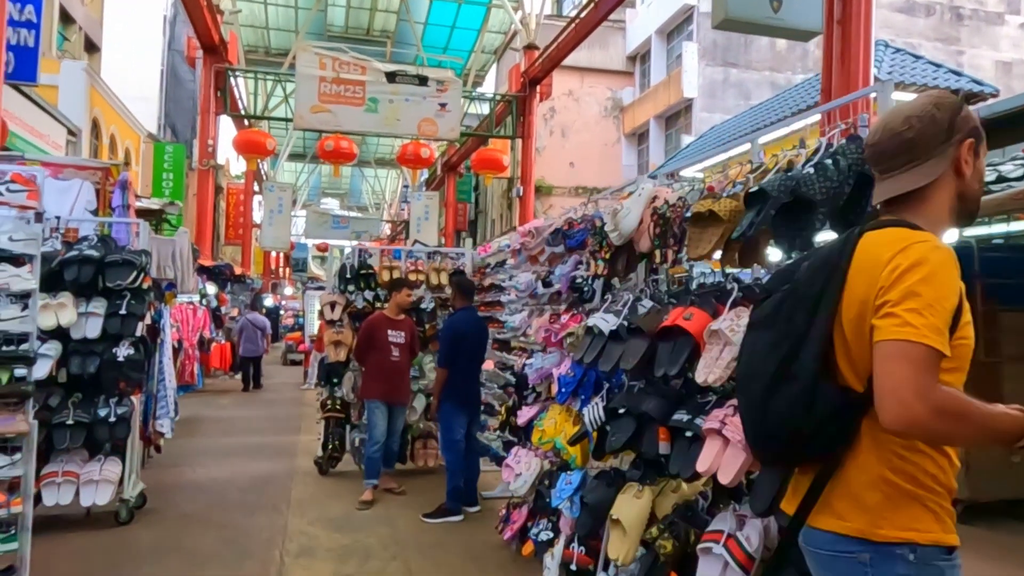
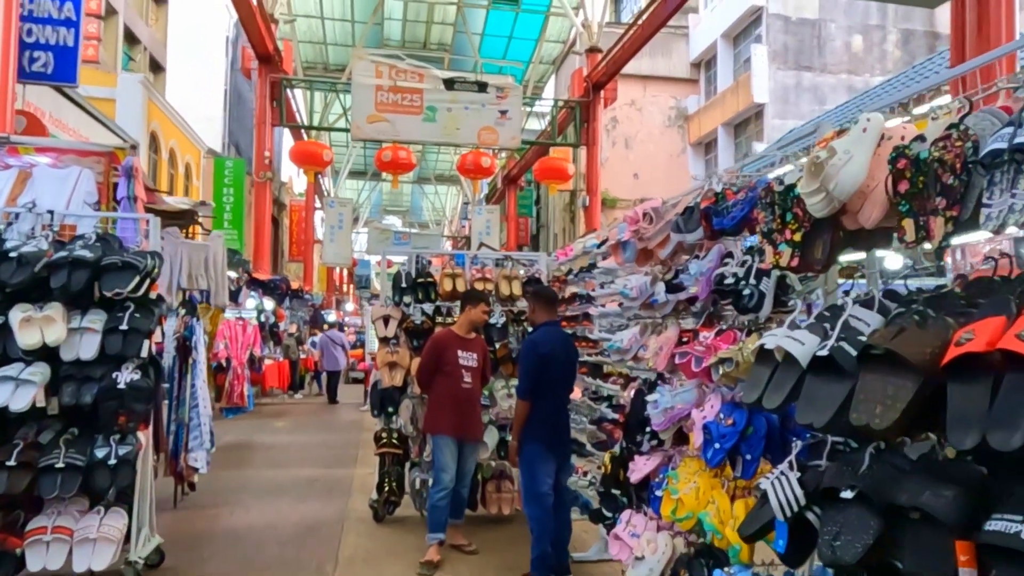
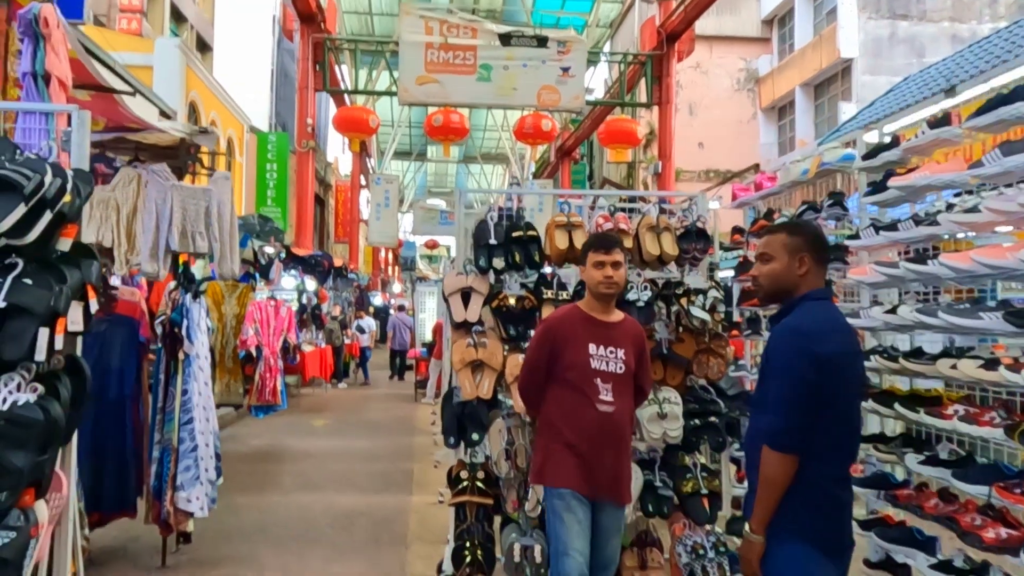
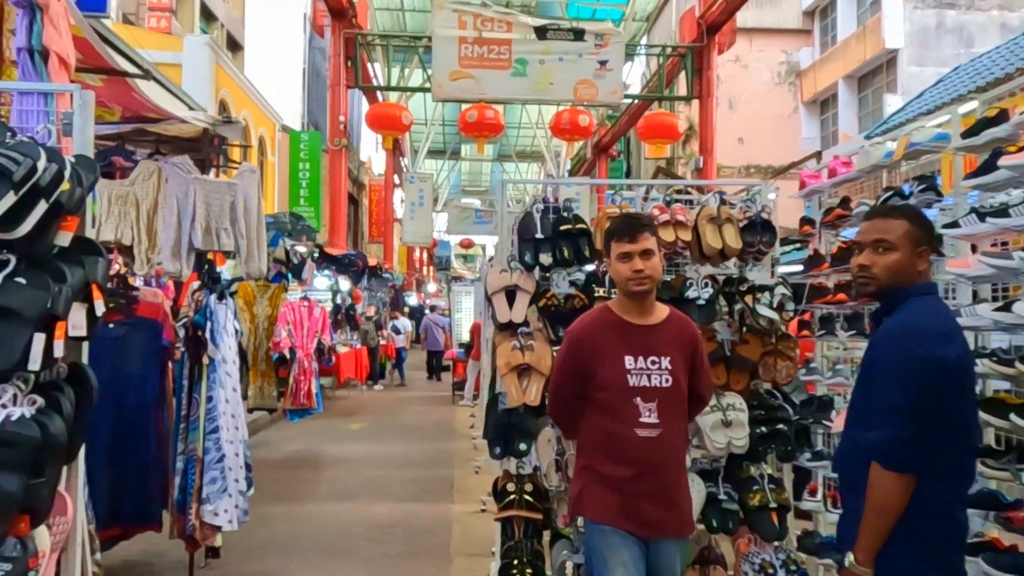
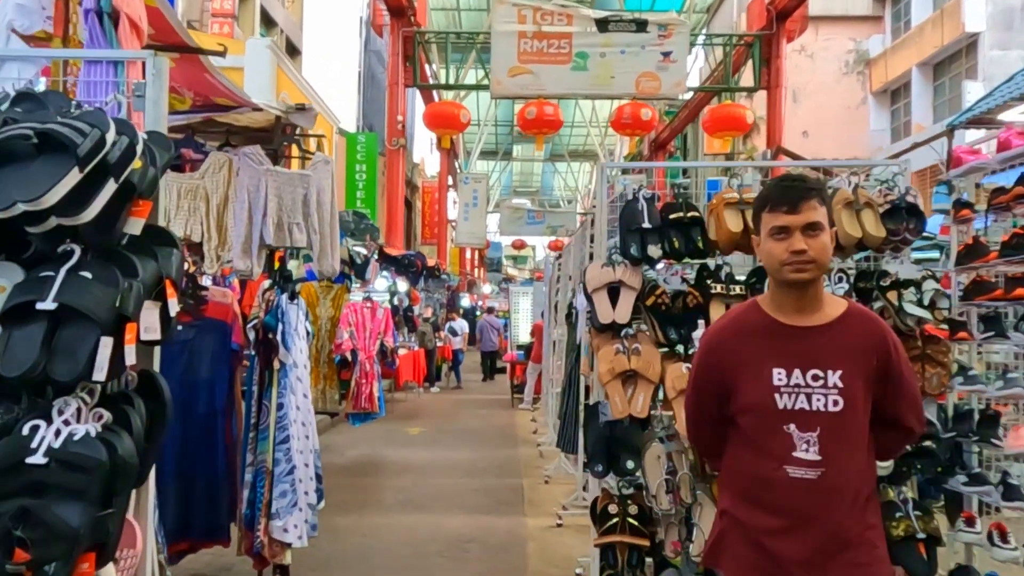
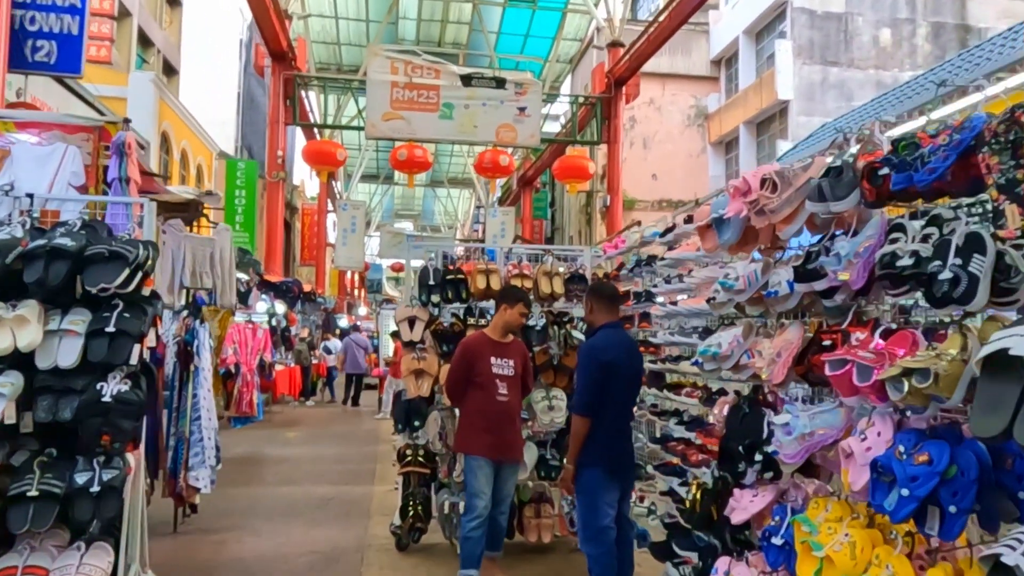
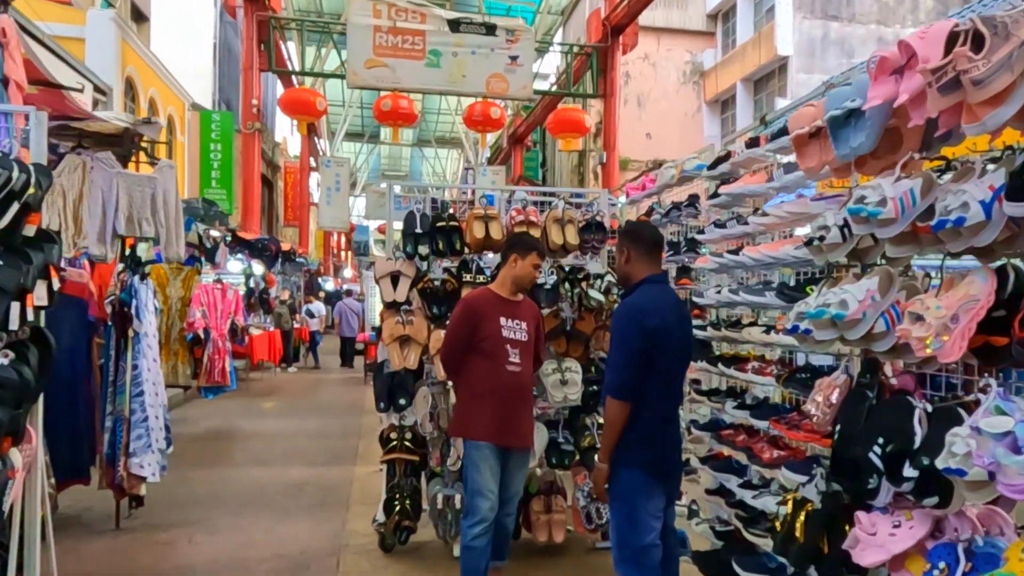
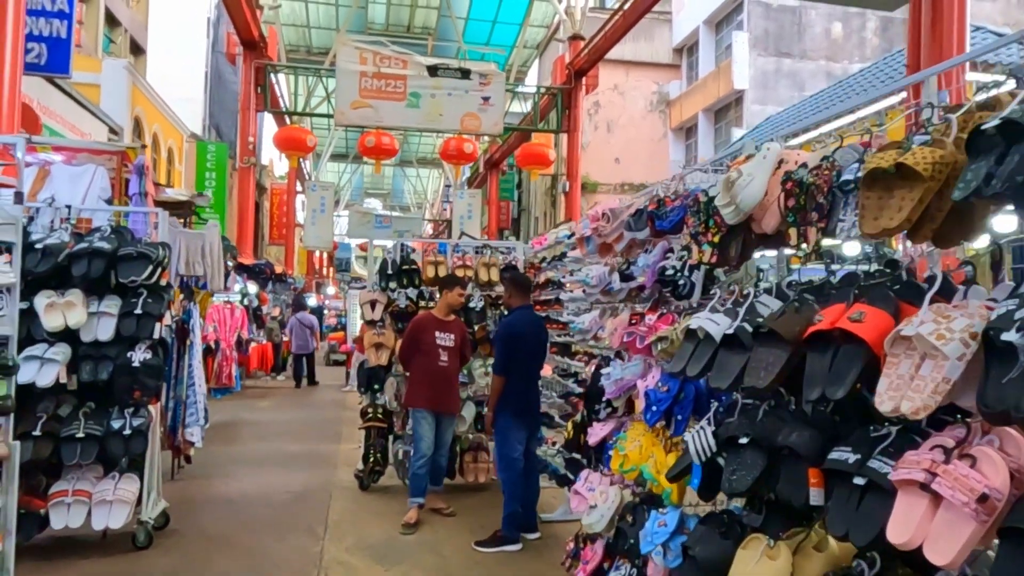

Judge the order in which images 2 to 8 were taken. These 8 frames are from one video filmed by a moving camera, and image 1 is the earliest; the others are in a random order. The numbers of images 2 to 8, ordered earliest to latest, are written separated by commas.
8, 2, 6, 7, 3, 4, 5
